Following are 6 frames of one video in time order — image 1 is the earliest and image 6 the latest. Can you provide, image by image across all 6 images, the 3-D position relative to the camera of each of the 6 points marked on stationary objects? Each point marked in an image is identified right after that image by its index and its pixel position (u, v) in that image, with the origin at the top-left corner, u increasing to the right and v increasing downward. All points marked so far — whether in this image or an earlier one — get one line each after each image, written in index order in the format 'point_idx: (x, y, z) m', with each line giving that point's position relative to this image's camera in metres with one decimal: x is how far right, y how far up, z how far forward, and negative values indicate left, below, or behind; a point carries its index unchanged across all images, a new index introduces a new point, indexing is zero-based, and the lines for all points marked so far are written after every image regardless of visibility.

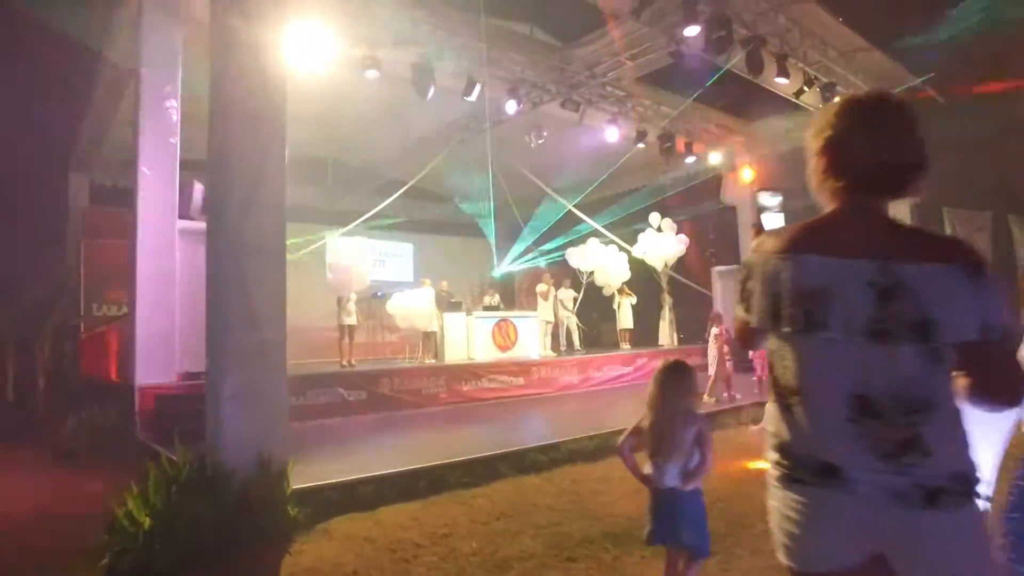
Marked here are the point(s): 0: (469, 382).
0: (-0.5, -1.0, +8.1) m
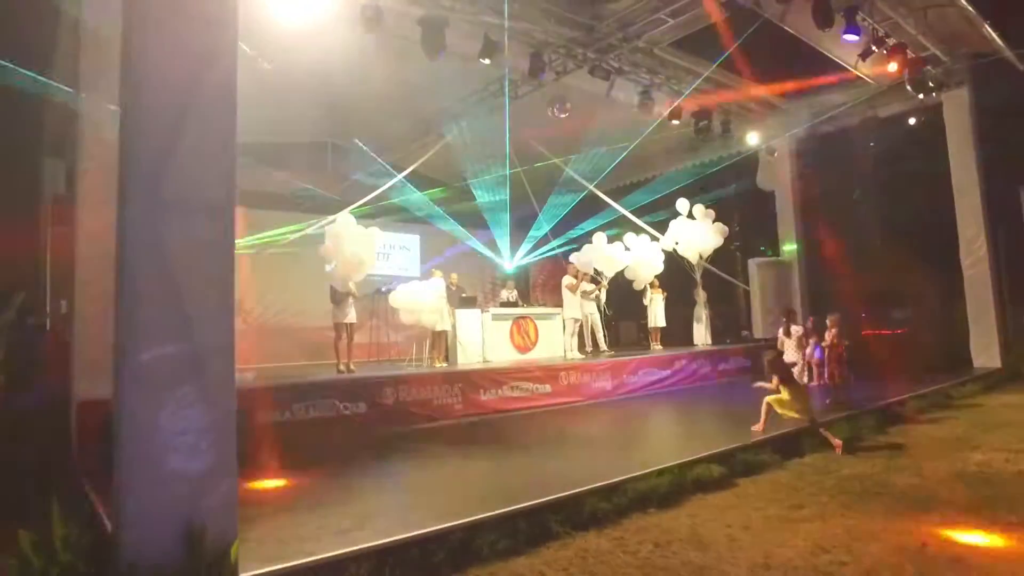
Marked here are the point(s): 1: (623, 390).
0: (-0.2, -0.9, +6.9) m
1: (+1.2, -1.1, +8.4) m
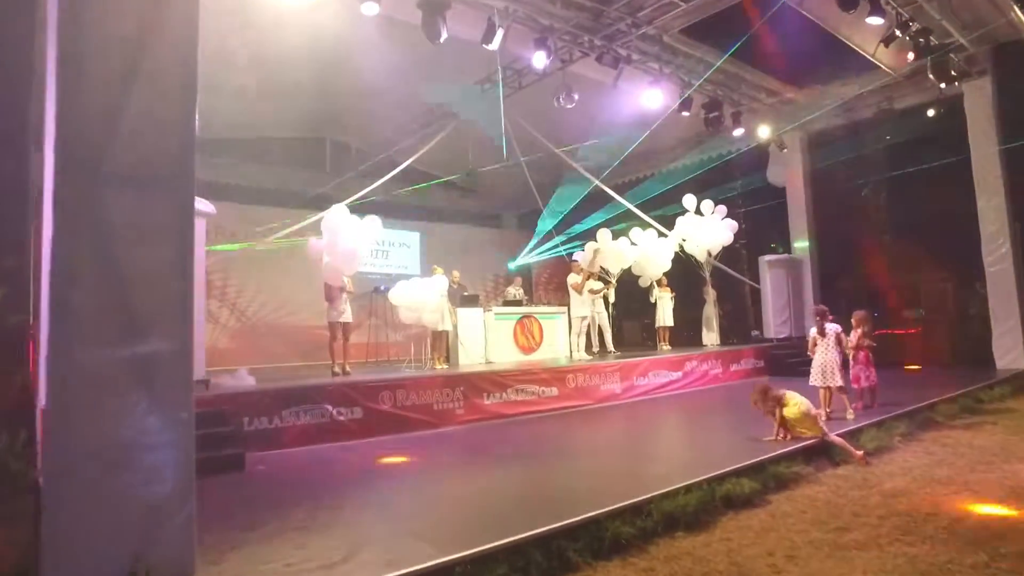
0: (-0.2, -0.9, +6.5) m
1: (+1.3, -1.1, +8.0) m
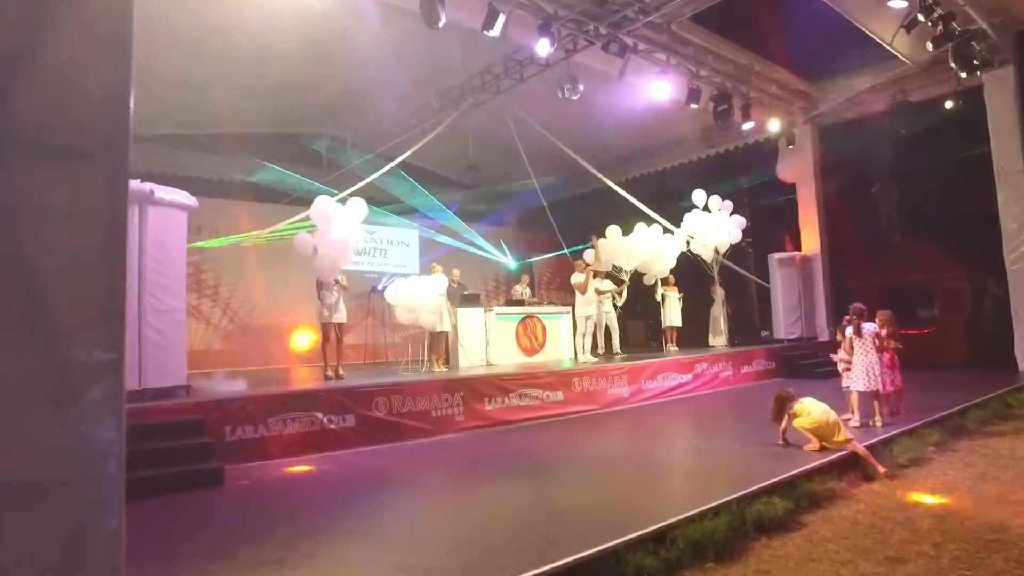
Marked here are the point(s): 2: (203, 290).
0: (-0.1, -0.9, +6.1) m
1: (+1.3, -1.1, +7.6) m
2: (-4.2, 0.0, +10.3) m
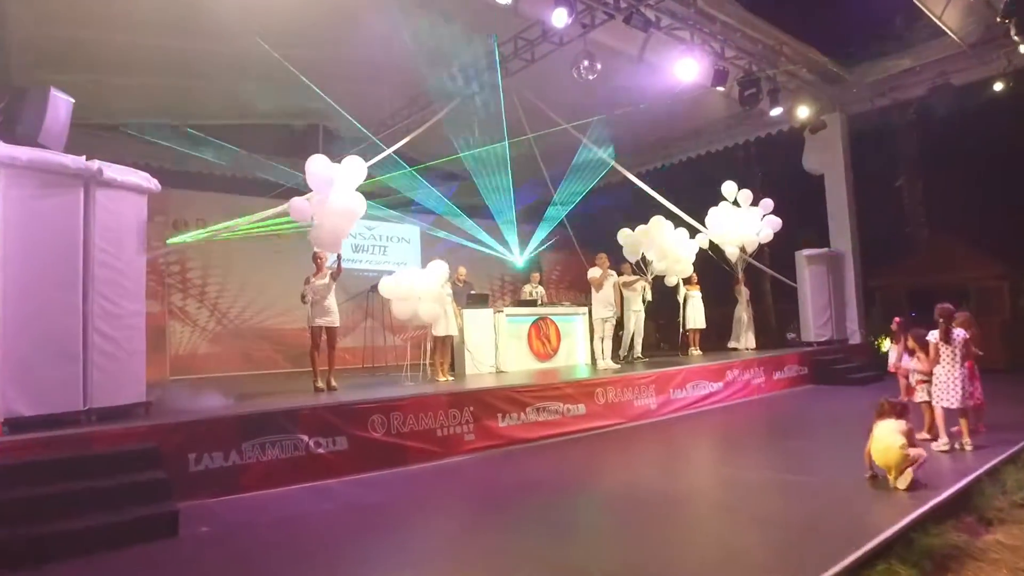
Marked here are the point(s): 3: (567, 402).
0: (0.0, -0.9, +5.3) m
1: (+1.4, -1.1, +6.8) m
2: (-4.1, 0.0, +9.5) m
3: (+0.4, -0.9, +5.7) m
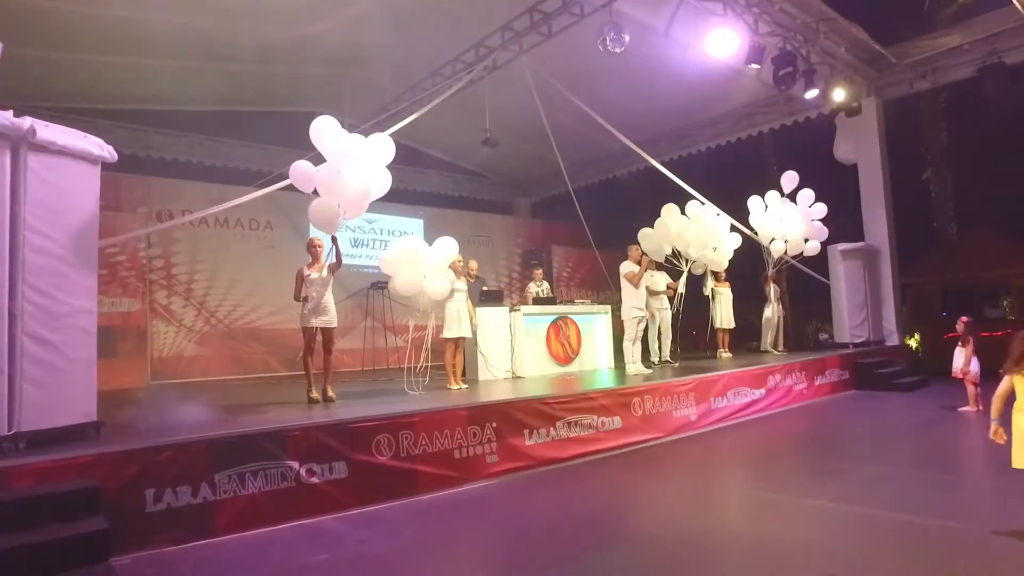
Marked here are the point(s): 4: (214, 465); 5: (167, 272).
0: (+0.1, -0.9, +4.5) m
1: (+1.6, -1.0, +6.1) m
2: (-4.0, 0.0, +8.7) m
3: (+0.6, -0.8, +5.0) m
4: (-1.2, -0.7, +3.1) m
5: (-4.0, +0.2, +8.7) m
